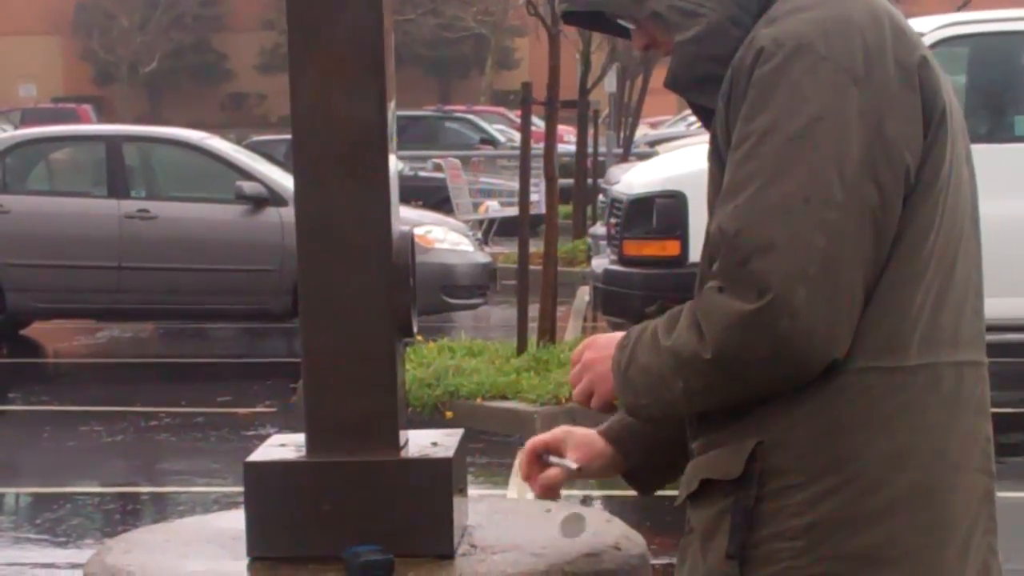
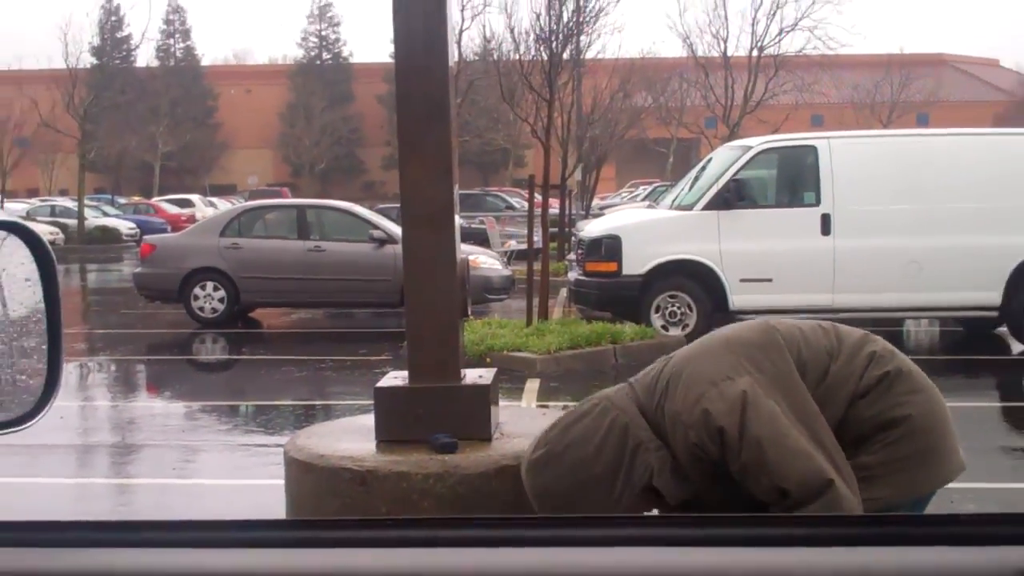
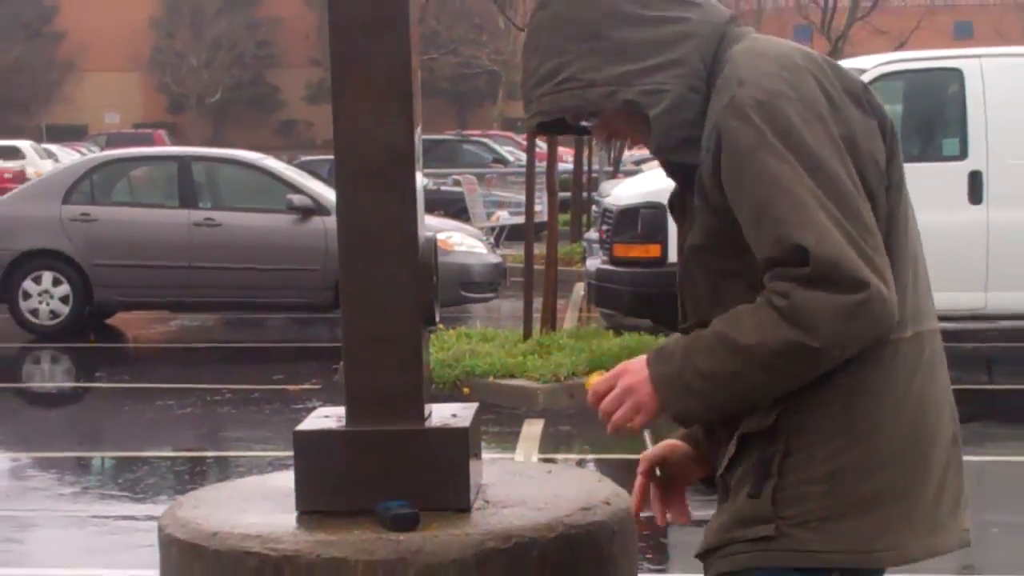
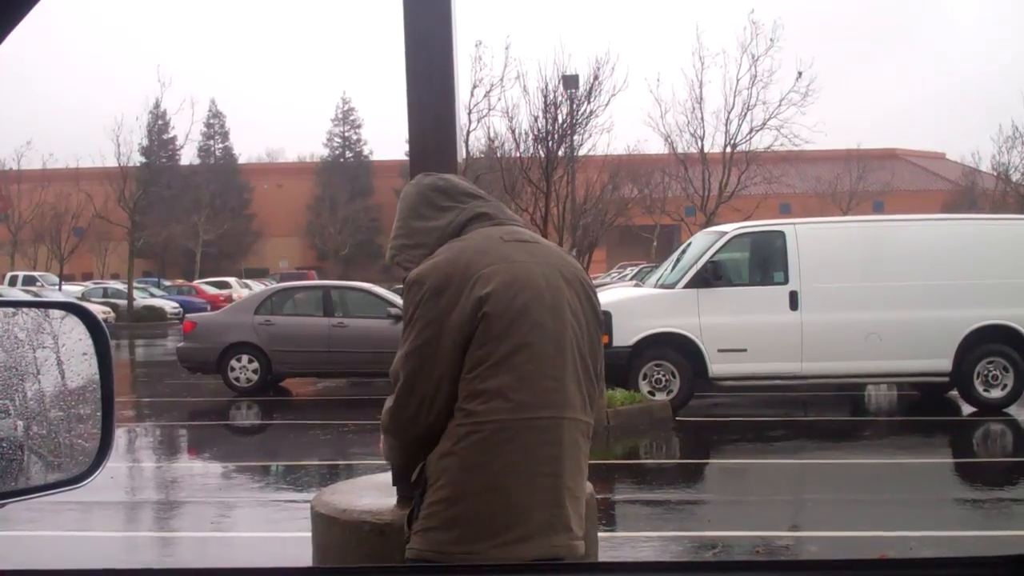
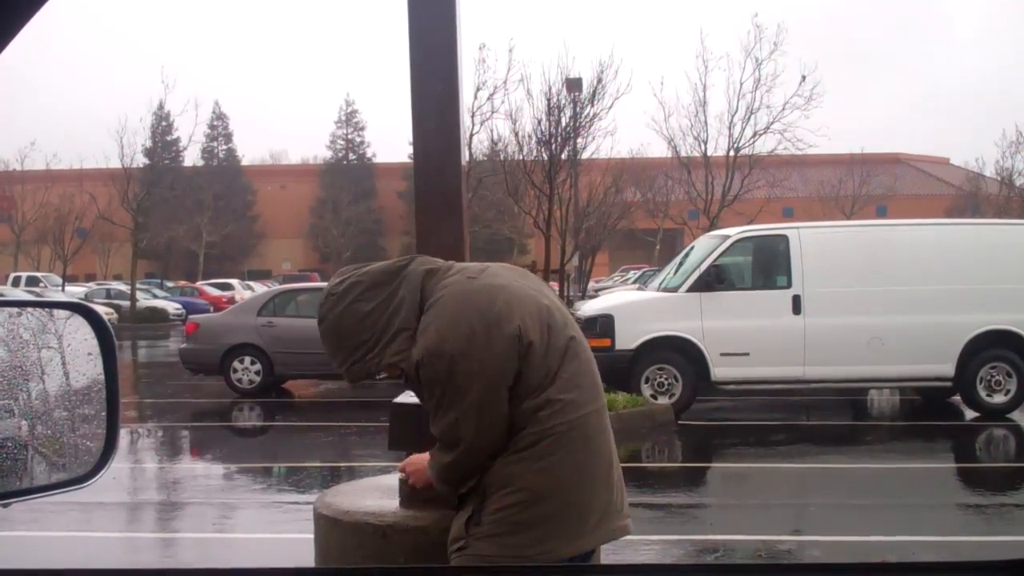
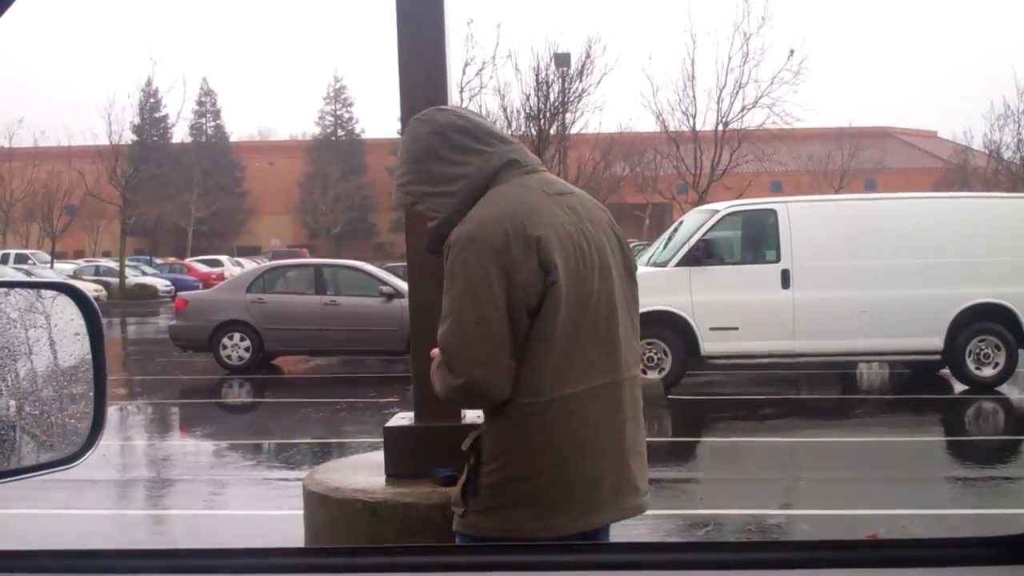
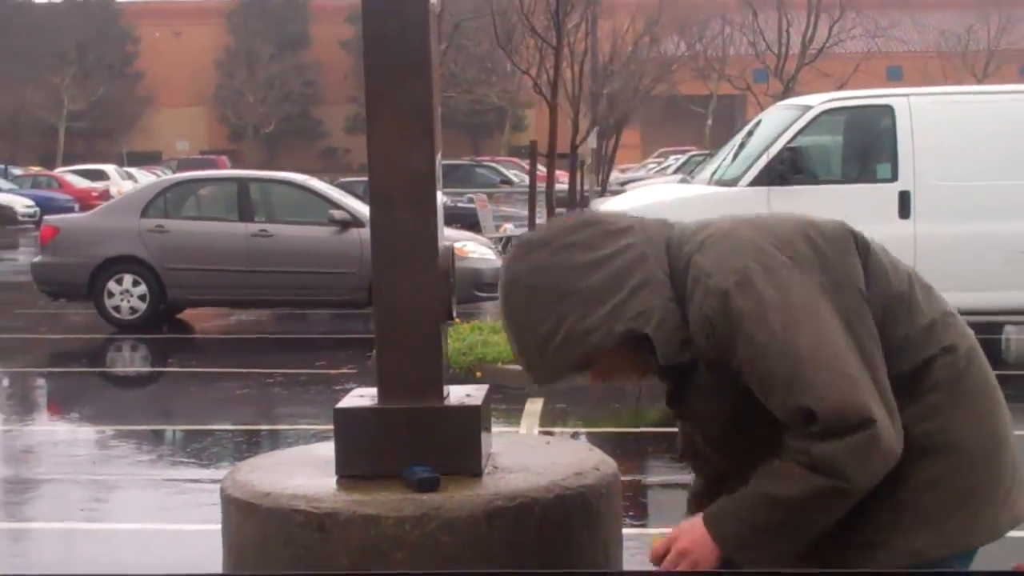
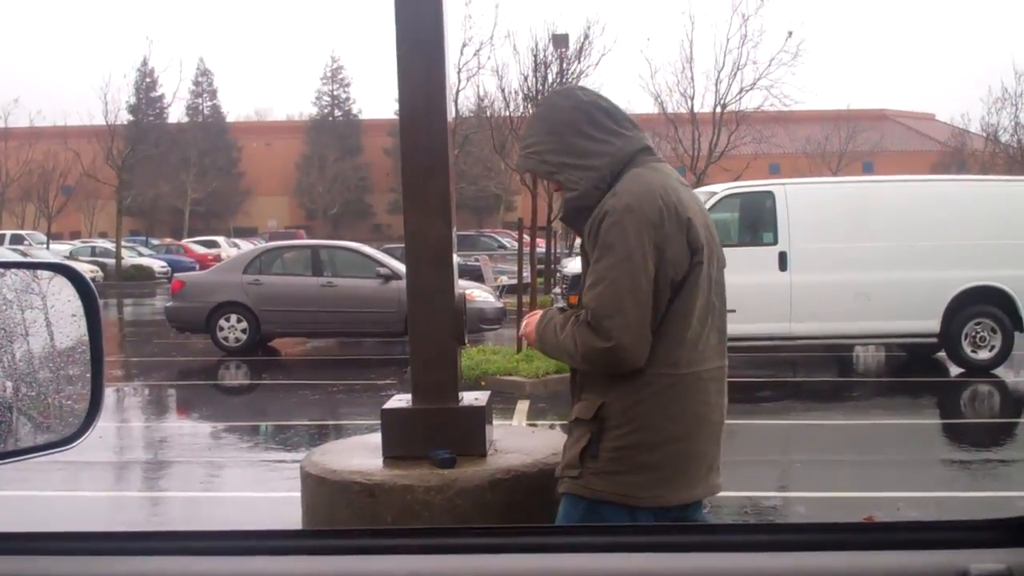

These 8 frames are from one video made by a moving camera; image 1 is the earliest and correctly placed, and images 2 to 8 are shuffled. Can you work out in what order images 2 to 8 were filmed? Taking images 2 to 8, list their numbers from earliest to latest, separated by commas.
3, 7, 2, 8, 6, 4, 5
